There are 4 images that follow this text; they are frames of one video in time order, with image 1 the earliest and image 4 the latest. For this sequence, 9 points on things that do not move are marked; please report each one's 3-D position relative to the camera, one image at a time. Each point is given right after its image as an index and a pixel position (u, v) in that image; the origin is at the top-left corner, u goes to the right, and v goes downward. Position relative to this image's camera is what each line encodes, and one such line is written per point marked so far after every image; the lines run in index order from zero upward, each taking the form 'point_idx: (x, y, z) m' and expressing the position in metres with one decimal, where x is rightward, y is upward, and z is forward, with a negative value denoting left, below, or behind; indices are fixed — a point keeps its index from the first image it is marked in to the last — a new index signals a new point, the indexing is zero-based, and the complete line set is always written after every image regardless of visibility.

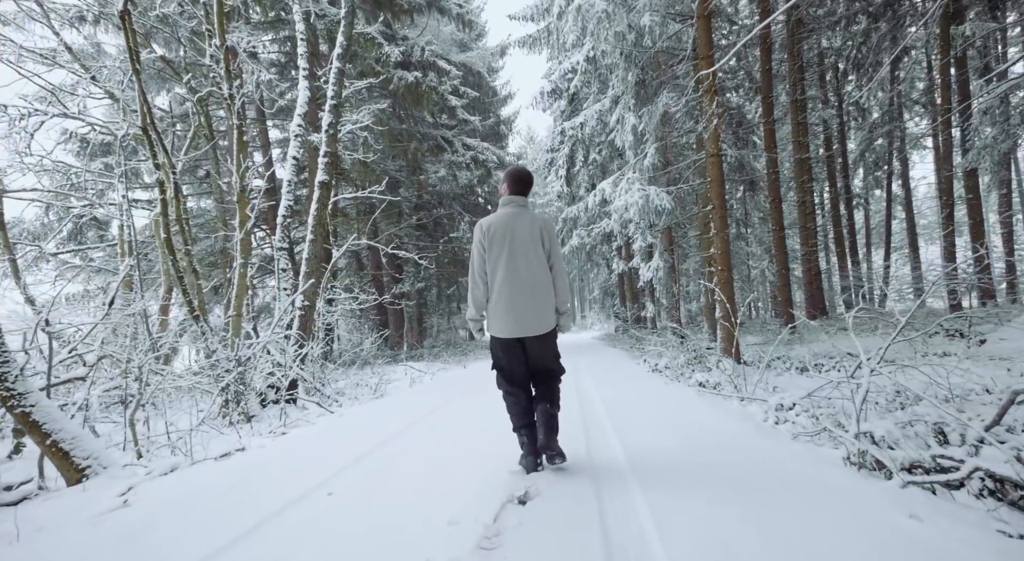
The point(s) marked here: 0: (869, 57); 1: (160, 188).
0: (+9.1, +5.6, +13.7) m
1: (-3.6, +1.0, +5.6) m
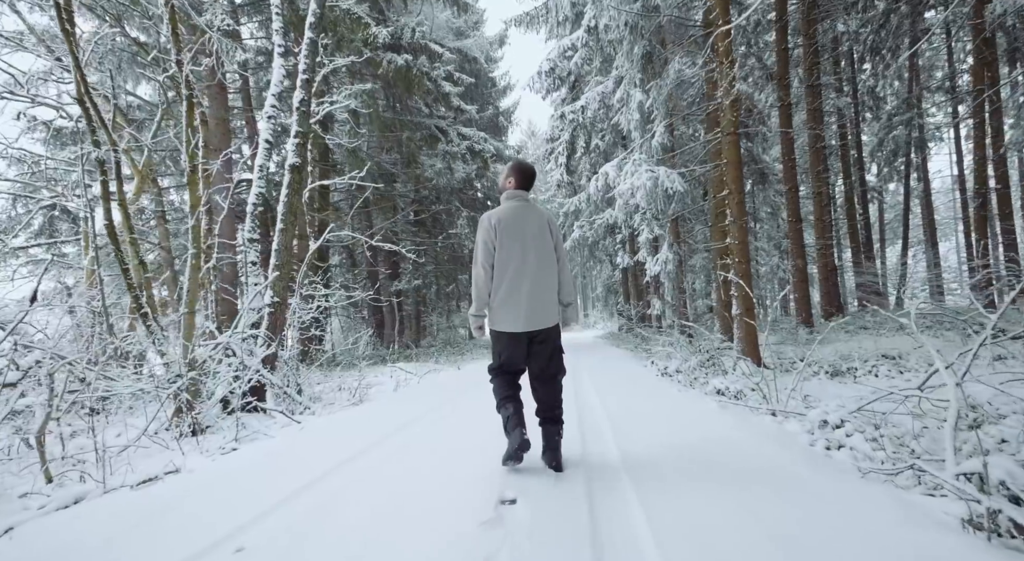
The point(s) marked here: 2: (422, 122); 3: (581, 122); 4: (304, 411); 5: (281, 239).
0: (+9.0, +5.8, +12.9) m
1: (-3.7, +1.0, +4.9) m
2: (-2.2, +4.0, +13.4) m
3: (+1.4, +3.2, +10.7) m
4: (-2.2, -1.4, +5.8) m
5: (-2.6, +0.5, +6.0) m
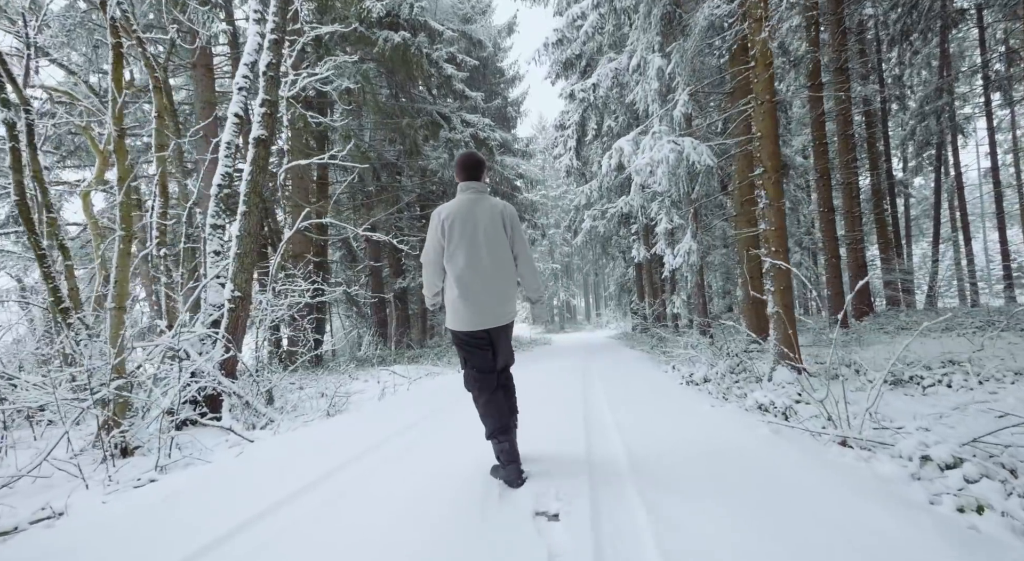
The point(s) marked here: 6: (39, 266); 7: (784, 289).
0: (+9.1, +5.8, +11.9) m
1: (-3.8, +1.1, +4.1) m
2: (-2.1, +4.0, +12.6) m
3: (+1.5, +3.2, +9.8) m
4: (-2.2, -1.3, +5.0) m
5: (-2.6, +0.5, +5.2) m
6: (-3.5, +0.1, +4.1) m
7: (+2.8, -0.1, +5.5) m
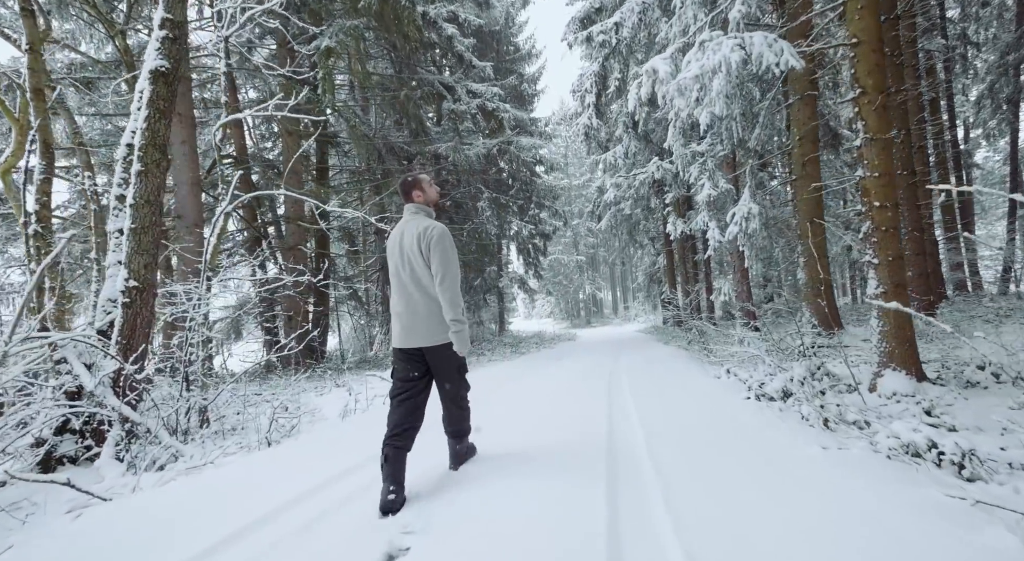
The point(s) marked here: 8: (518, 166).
0: (+9.3, +6.2, +9.9) m
1: (-3.9, +1.2, +2.9) m
2: (-1.8, +4.2, +11.2) m
3: (+1.6, +3.5, +8.2) m
4: (-2.3, -1.2, +3.6) m
5: (-2.6, +0.6, +3.9) m
6: (-3.6, +0.2, +2.8) m
7: (+2.7, +0.1, +3.9) m
8: (+0.2, +3.0, +14.4) m
